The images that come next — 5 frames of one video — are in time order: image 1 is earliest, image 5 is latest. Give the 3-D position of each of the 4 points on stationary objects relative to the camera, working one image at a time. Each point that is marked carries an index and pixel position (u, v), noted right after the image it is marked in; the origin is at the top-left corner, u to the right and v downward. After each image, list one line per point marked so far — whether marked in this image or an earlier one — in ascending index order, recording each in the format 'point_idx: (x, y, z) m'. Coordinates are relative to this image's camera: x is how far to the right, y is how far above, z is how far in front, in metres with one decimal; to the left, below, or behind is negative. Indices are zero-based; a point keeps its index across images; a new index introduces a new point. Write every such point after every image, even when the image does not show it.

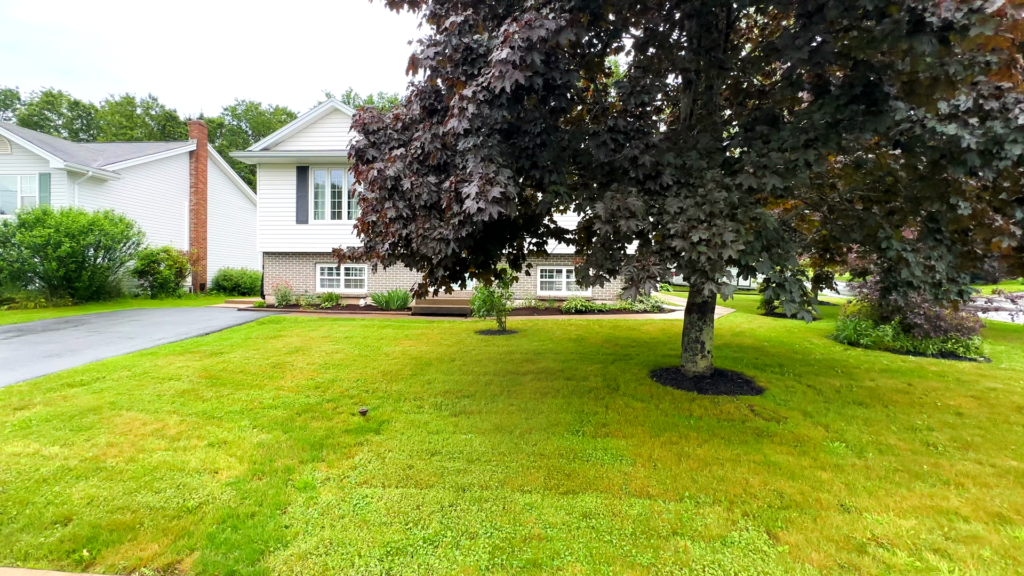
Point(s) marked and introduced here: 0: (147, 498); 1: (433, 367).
0: (-2.4, -1.4, +2.9) m
1: (-1.1, -1.1, +6.0) m
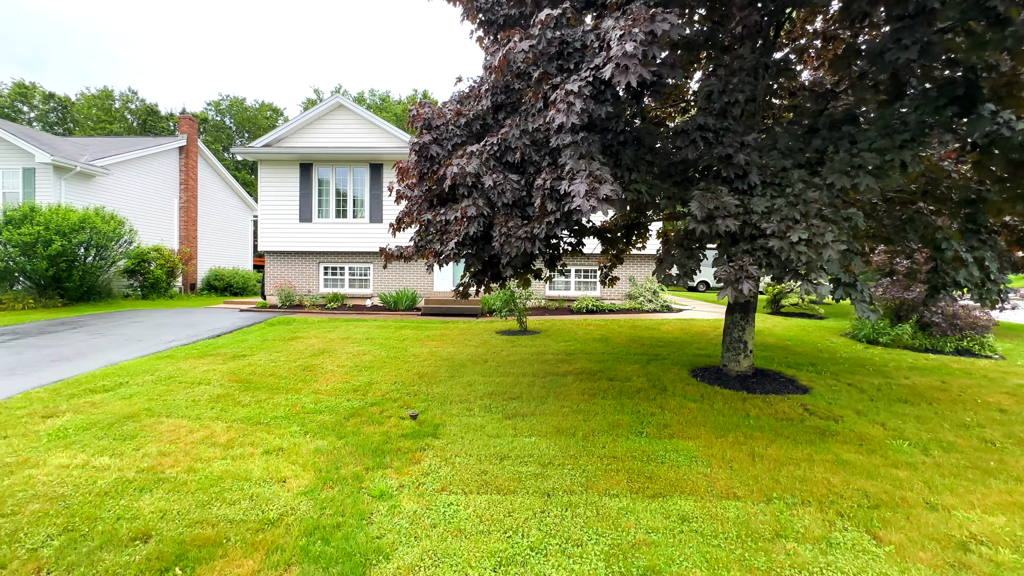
0: (-1.8, -1.4, +2.7) m
1: (-0.6, -1.1, +5.9) m
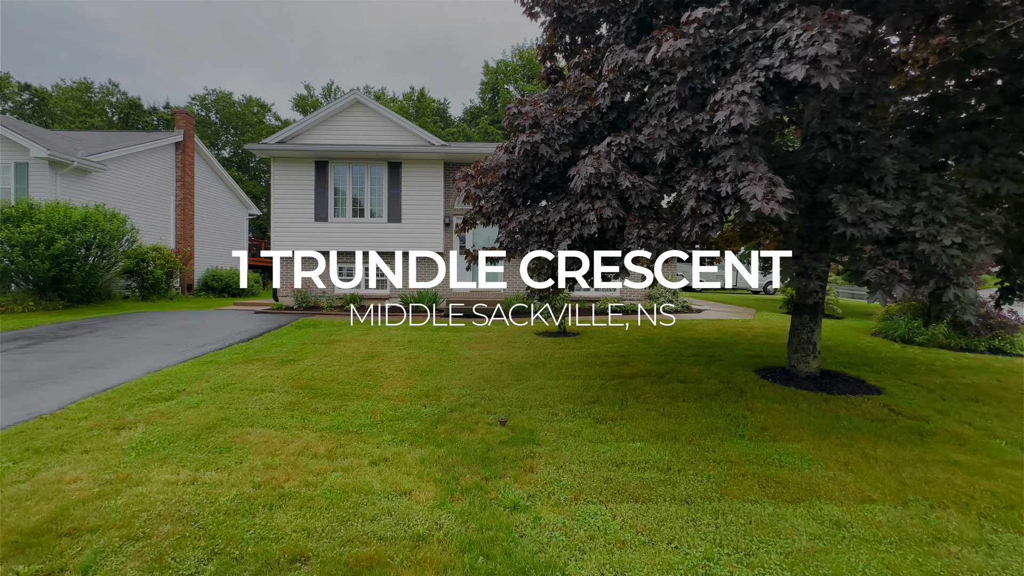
0: (-0.9, -1.5, +2.6) m
1: (+0.3, -1.1, +5.8) m
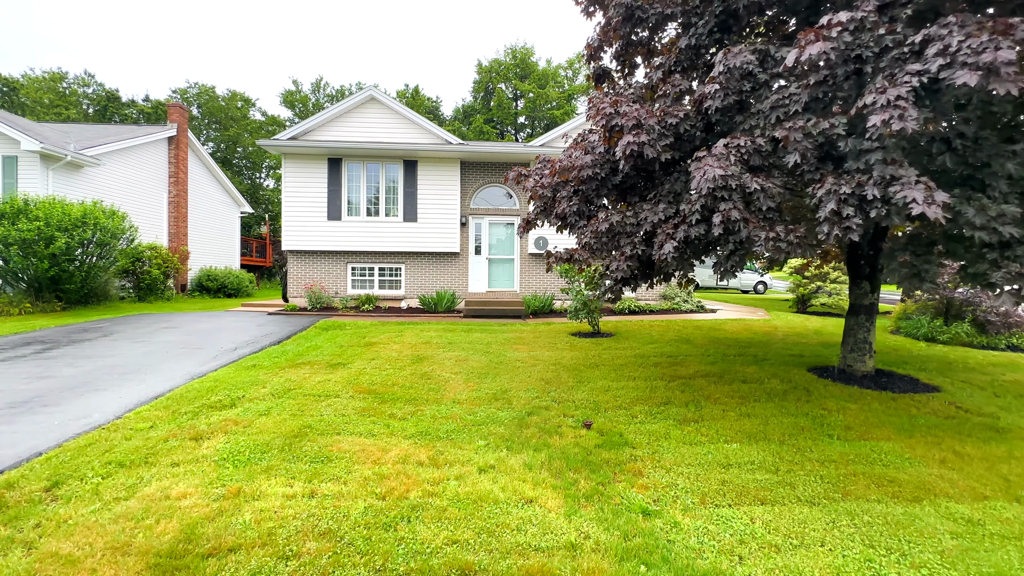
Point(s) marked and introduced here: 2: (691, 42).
0: (0.0, -1.5, +2.5) m
1: (+1.0, -1.1, +5.8) m
2: (+1.9, +2.6, +4.5) m
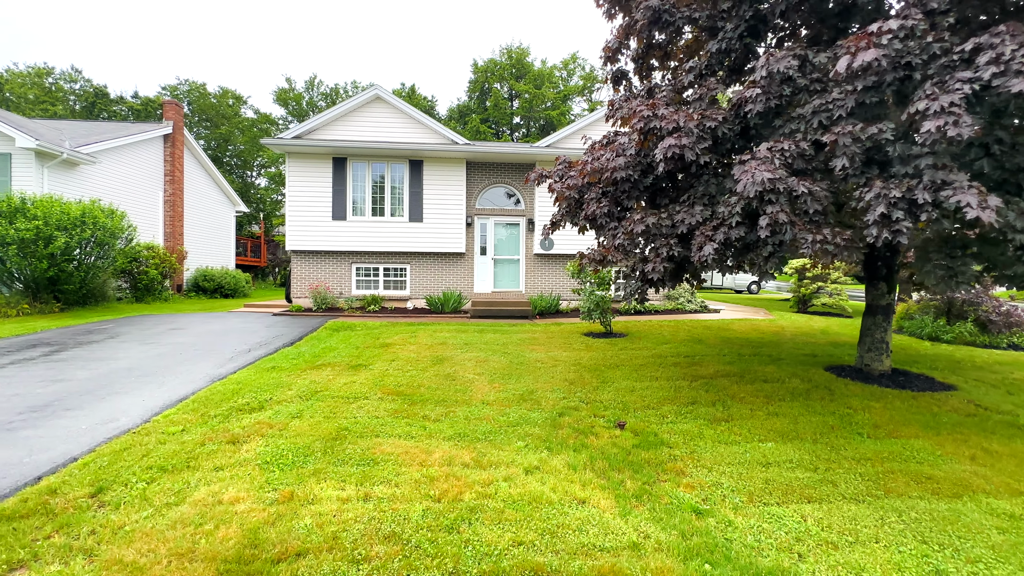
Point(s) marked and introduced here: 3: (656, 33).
0: (+0.4, -1.5, +2.5) m
1: (+1.3, -1.2, +5.8) m
2: (+2.2, +2.6, +4.5) m
3: (+1.7, +3.0, +5.0) m
